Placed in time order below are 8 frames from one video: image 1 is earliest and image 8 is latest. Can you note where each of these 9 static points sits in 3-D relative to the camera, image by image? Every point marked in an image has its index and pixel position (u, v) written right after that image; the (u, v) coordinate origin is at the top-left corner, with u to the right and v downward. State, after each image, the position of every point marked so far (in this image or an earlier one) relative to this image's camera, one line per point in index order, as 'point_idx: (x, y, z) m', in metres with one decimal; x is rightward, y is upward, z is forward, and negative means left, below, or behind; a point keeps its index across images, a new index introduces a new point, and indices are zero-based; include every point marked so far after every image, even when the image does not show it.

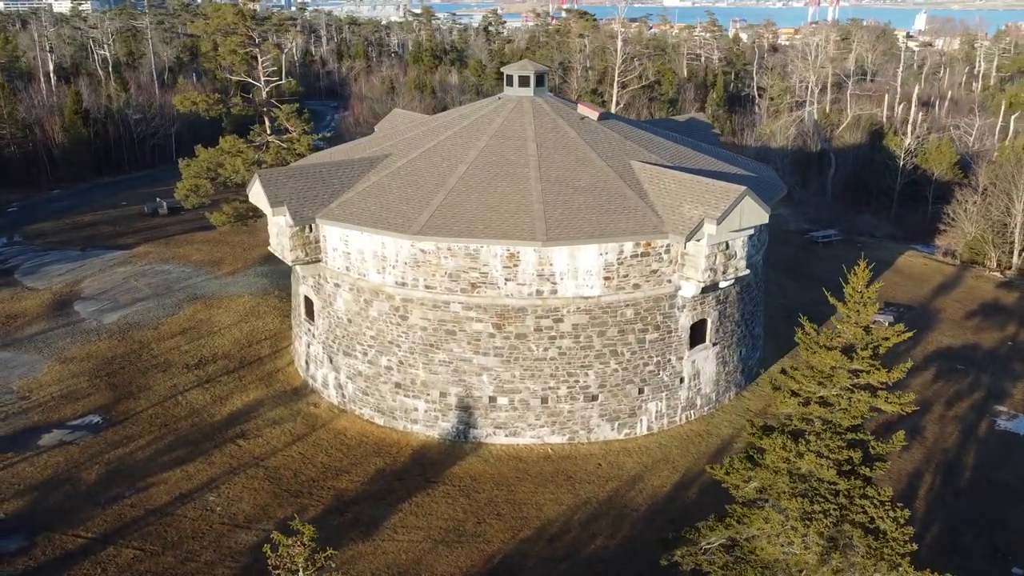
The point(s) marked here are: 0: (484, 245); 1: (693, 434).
0: (-0.5, +0.8, +15.6) m
1: (+3.9, -3.1, +17.4) m
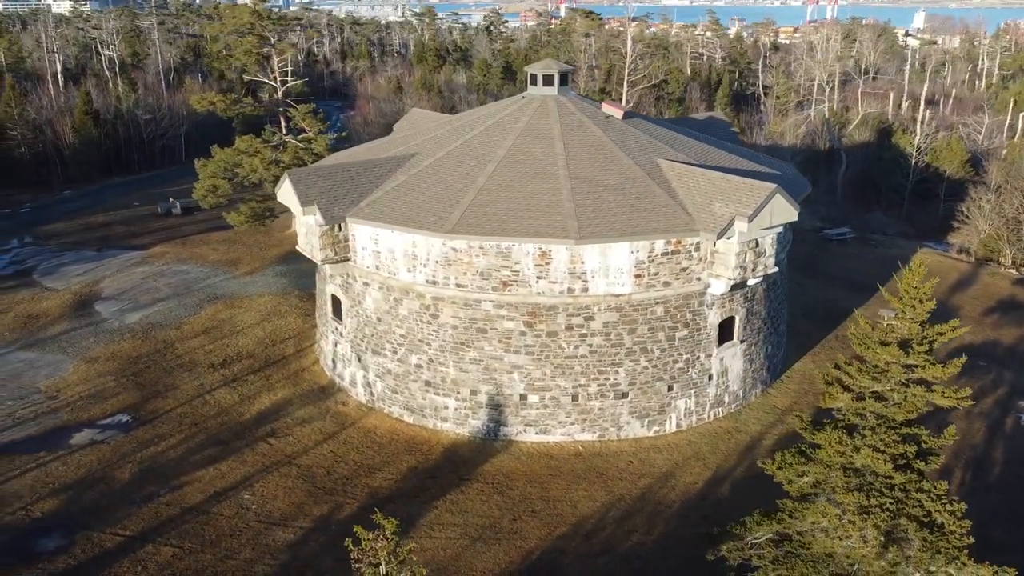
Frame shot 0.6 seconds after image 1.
0: (+0.1, +0.9, +15.7) m
1: (+4.5, -3.1, +17.5) m
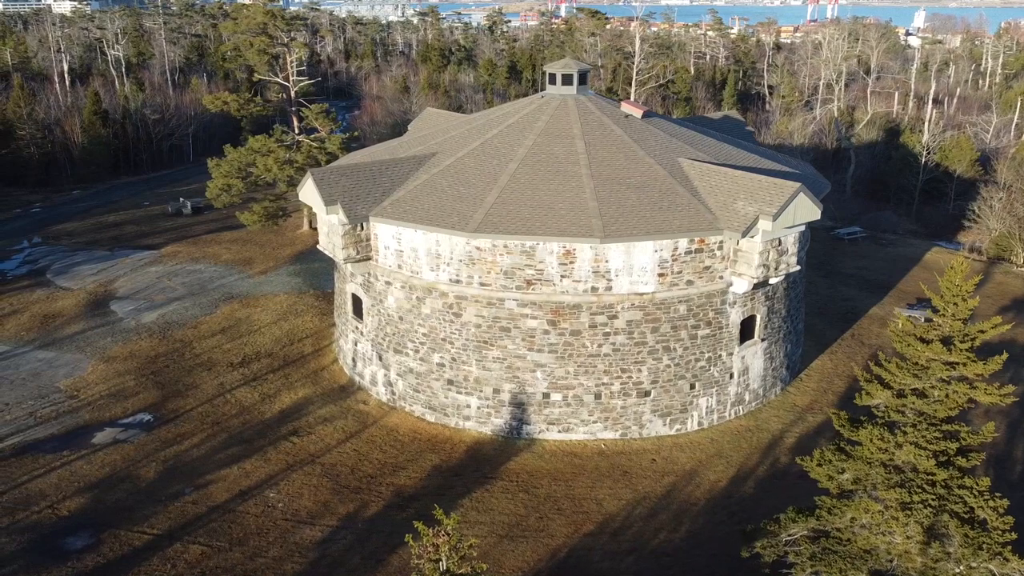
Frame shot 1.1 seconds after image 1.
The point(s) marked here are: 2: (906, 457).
0: (+0.6, +0.9, +15.7) m
1: (+5.0, -3.1, +17.5) m
2: (+4.4, -1.9, +9.1) m
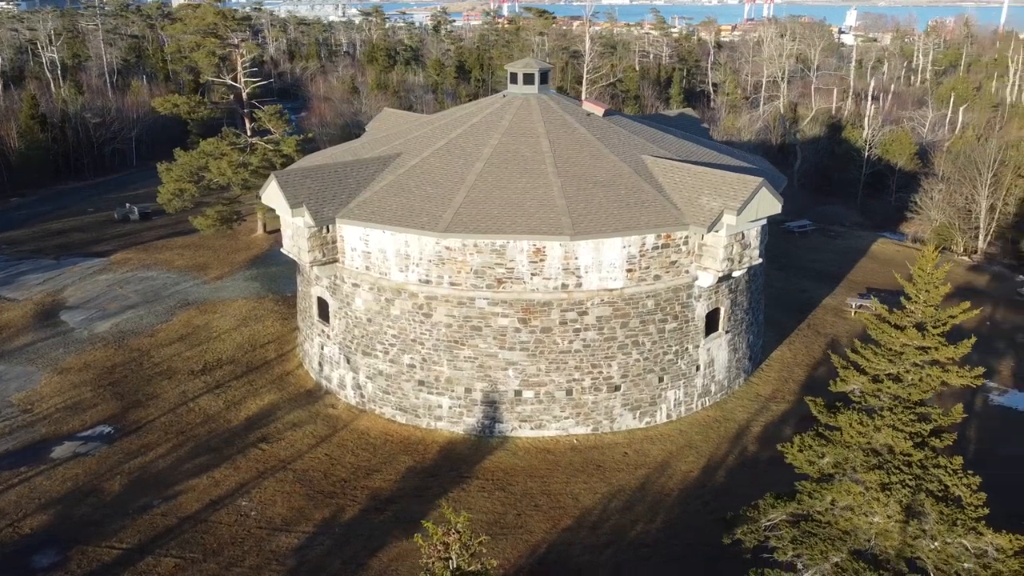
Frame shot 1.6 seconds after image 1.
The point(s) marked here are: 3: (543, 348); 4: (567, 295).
0: (0.0, +0.9, +15.8) m
1: (+4.4, -2.9, +17.9) m
2: (+4.3, -1.8, +9.4) m
3: (+0.6, -1.2, +16.5) m
4: (+1.1, -0.2, +16.2) m
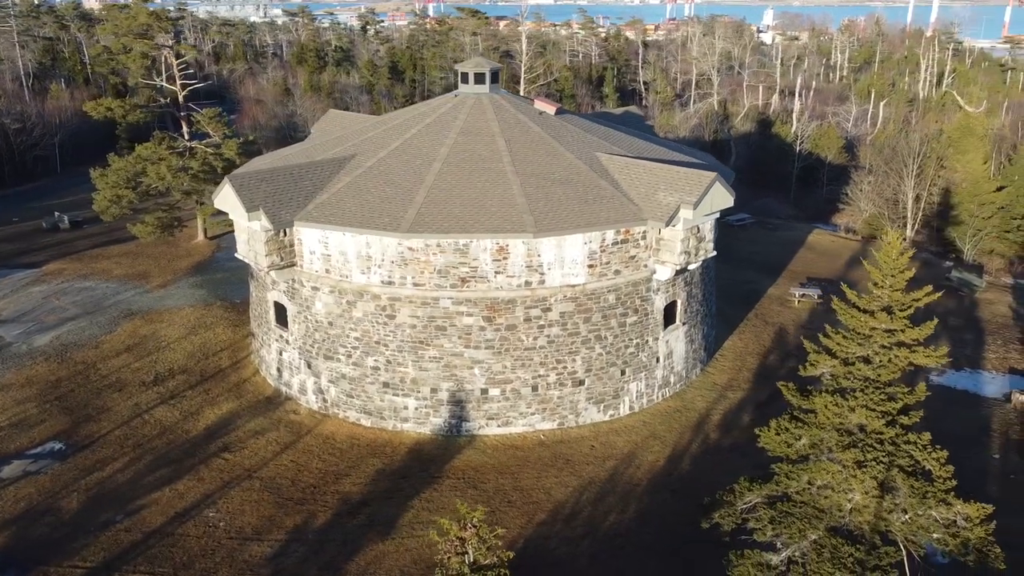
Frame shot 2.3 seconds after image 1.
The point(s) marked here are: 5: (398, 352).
0: (-0.7, +0.9, +15.9) m
1: (+3.6, -2.8, +18.3) m
2: (+4.2, -1.6, +9.8) m
3: (-0.1, -1.2, +16.6) m
4: (+0.4, -0.1, +16.4) m
5: (-2.4, -1.3, +16.9) m
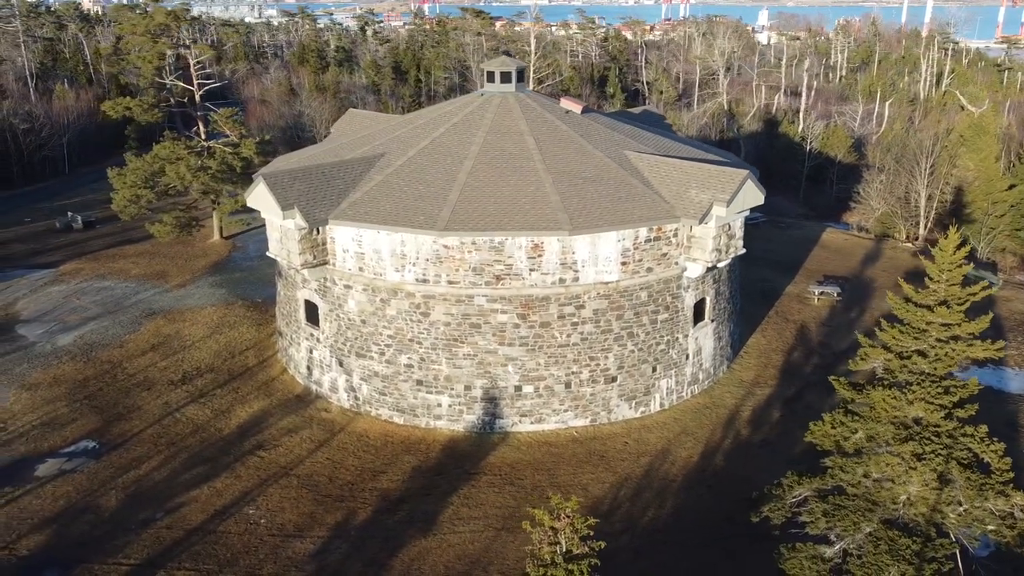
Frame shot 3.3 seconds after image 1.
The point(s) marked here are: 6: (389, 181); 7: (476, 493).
0: (0.0, +1.0, +15.9) m
1: (+4.3, -2.7, +18.4) m
2: (+4.9, -1.5, +10.0) m
3: (+0.6, -1.1, +16.7) m
4: (+1.1, 0.0, +16.5) m
5: (-1.7, -1.3, +16.9) m
6: (-2.7, +2.3, +17.6) m
7: (-0.7, -3.9, +15.4) m
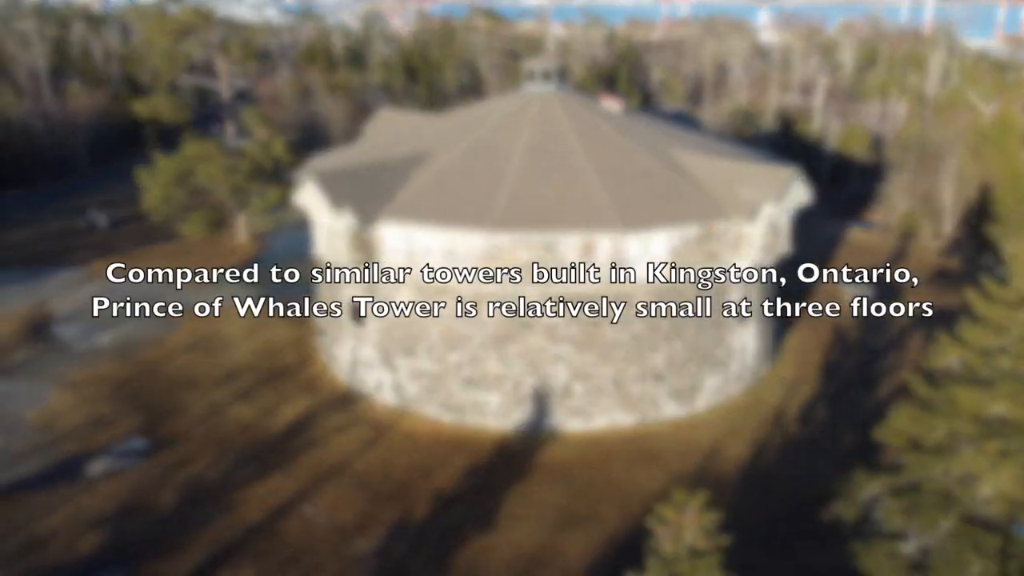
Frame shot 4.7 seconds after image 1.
0: (+1.0, +1.0, +16.0) m
1: (+5.3, -2.7, +18.4) m
2: (+6.0, -1.5, +10.0) m
3: (+1.7, -1.1, +16.8) m
4: (+2.1, 0.0, +16.5) m
5: (-0.6, -1.3, +17.0) m
6: (-1.7, +2.4, +17.7) m
7: (+0.3, -3.8, +15.4) m
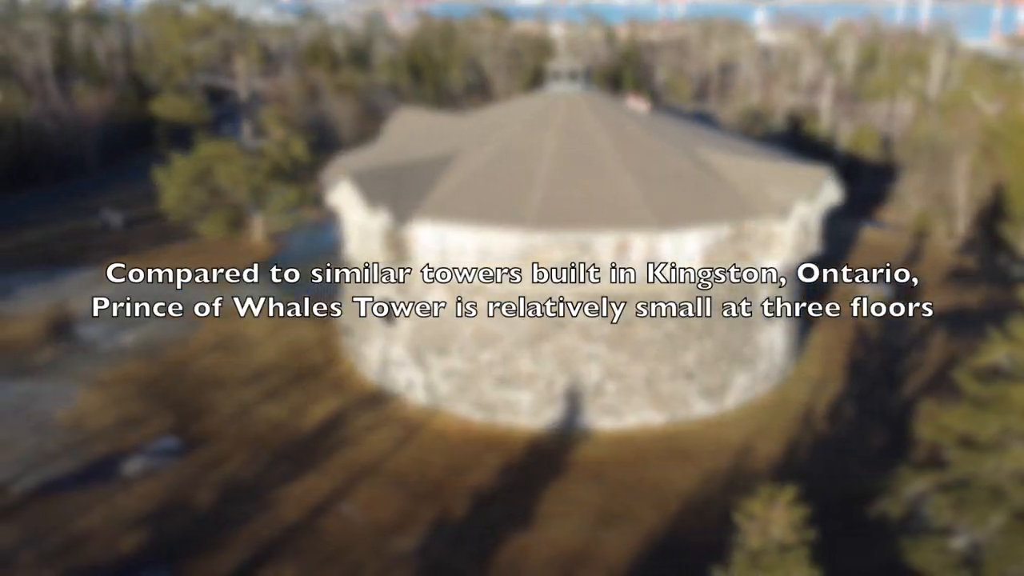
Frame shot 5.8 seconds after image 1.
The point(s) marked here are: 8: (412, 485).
0: (+1.7, +1.0, +16.0) m
1: (+6.0, -2.6, +18.5) m
2: (+6.7, -1.5, +10.1) m
3: (+2.3, -1.1, +16.8) m
4: (+2.8, 0.0, +16.6) m
5: (0.0, -1.2, +17.0) m
6: (-1.0, +2.4, +17.7) m
7: (+1.0, -3.8, +15.5) m
8: (-1.9, -3.8, +15.7) m
